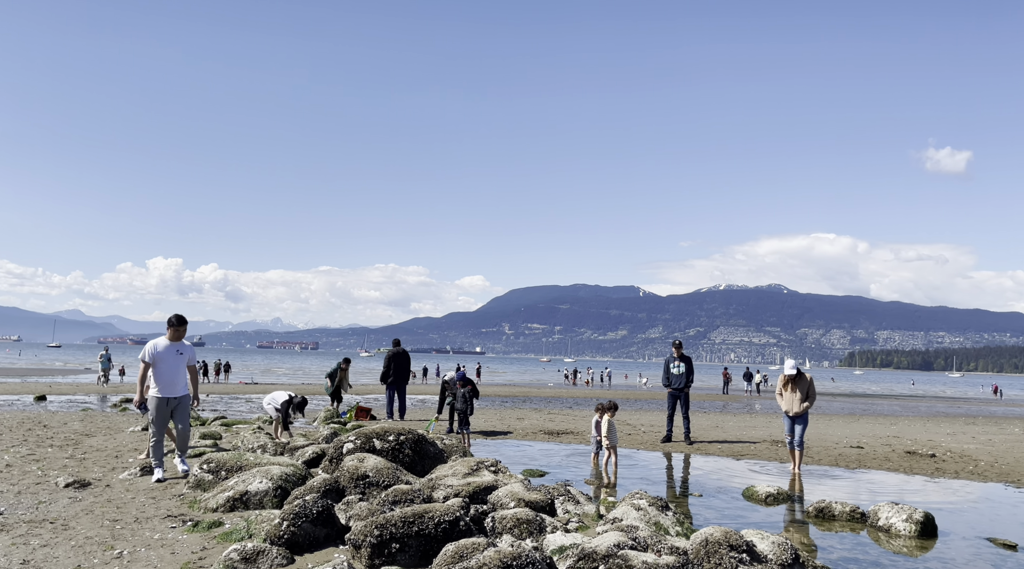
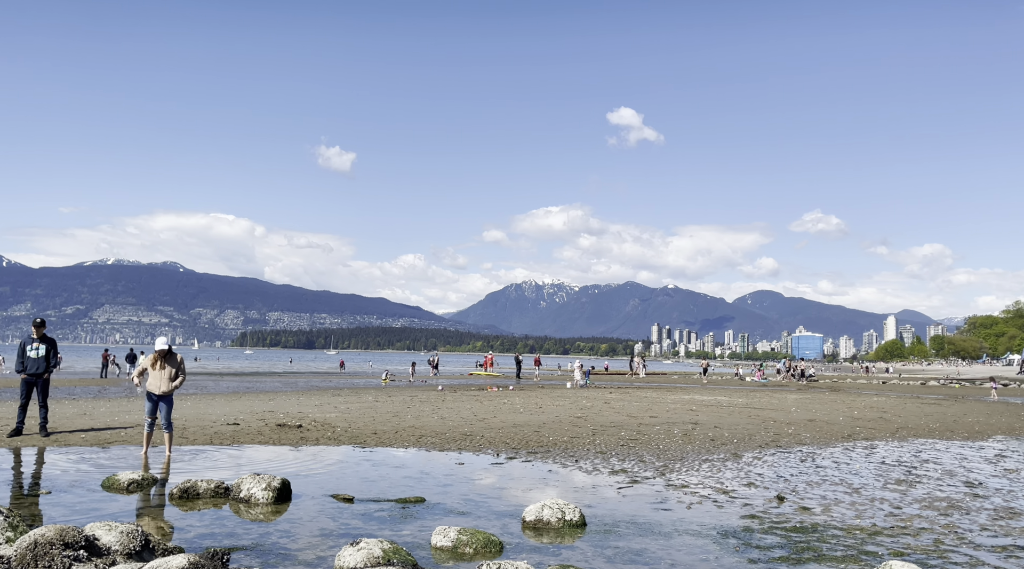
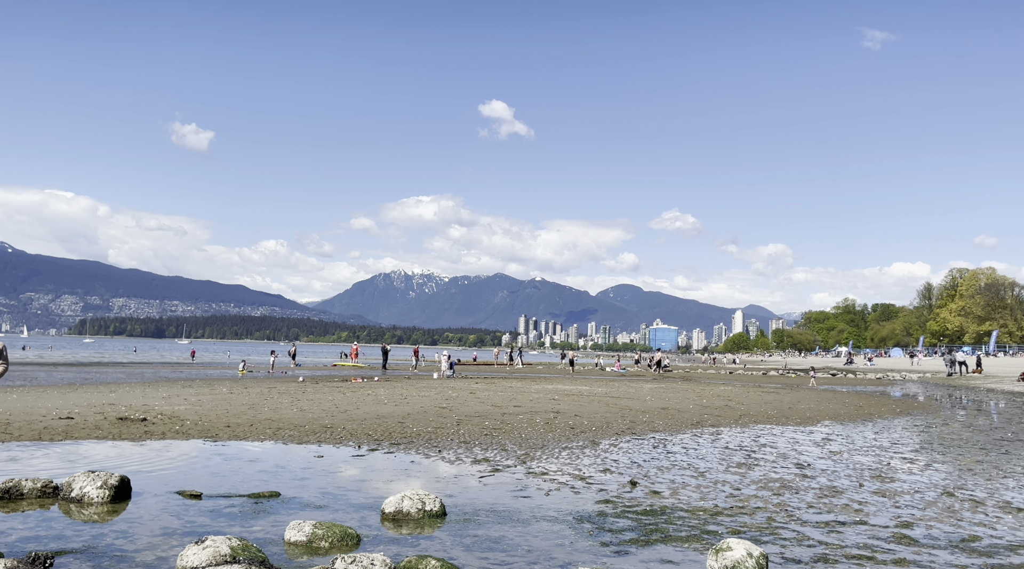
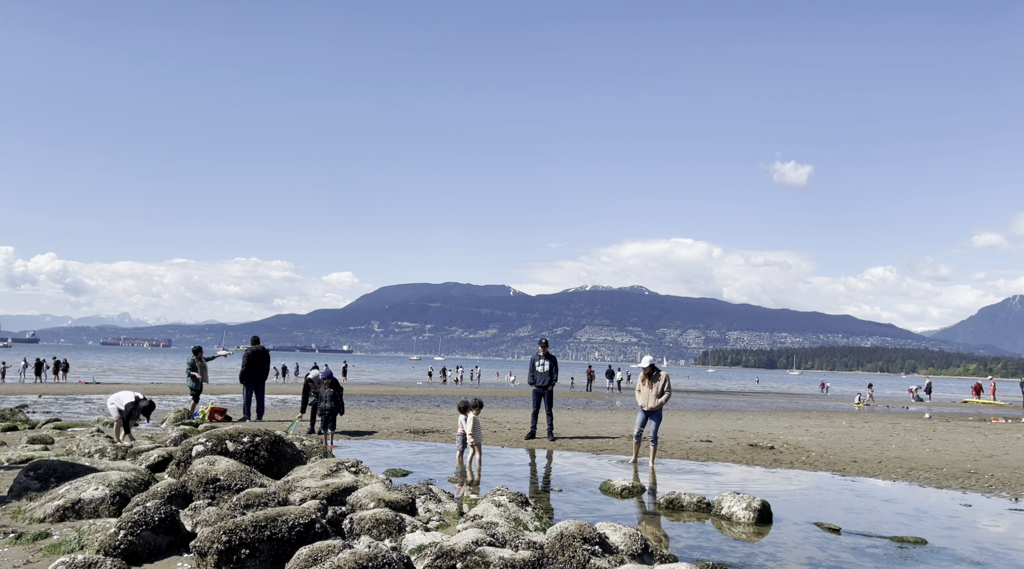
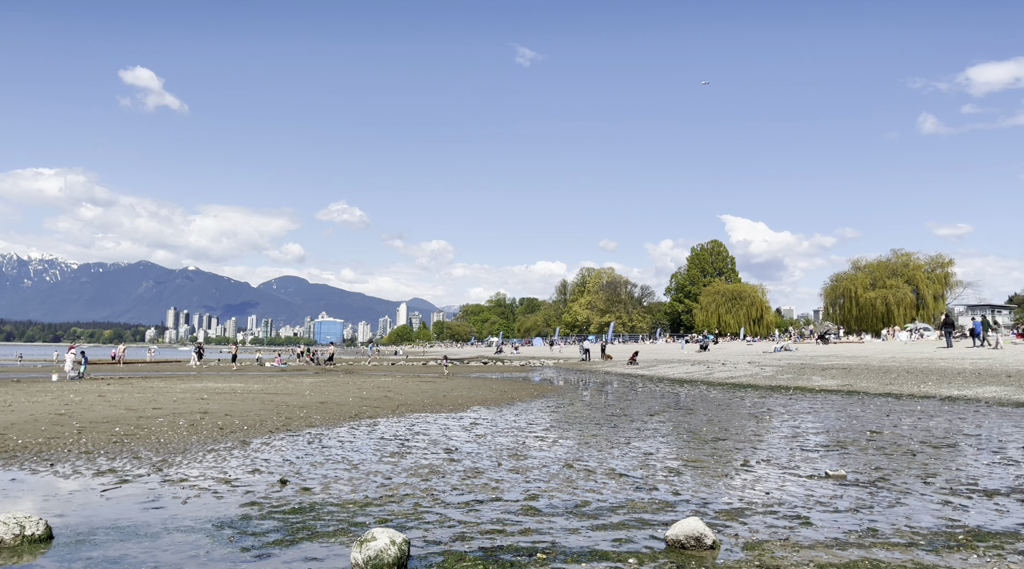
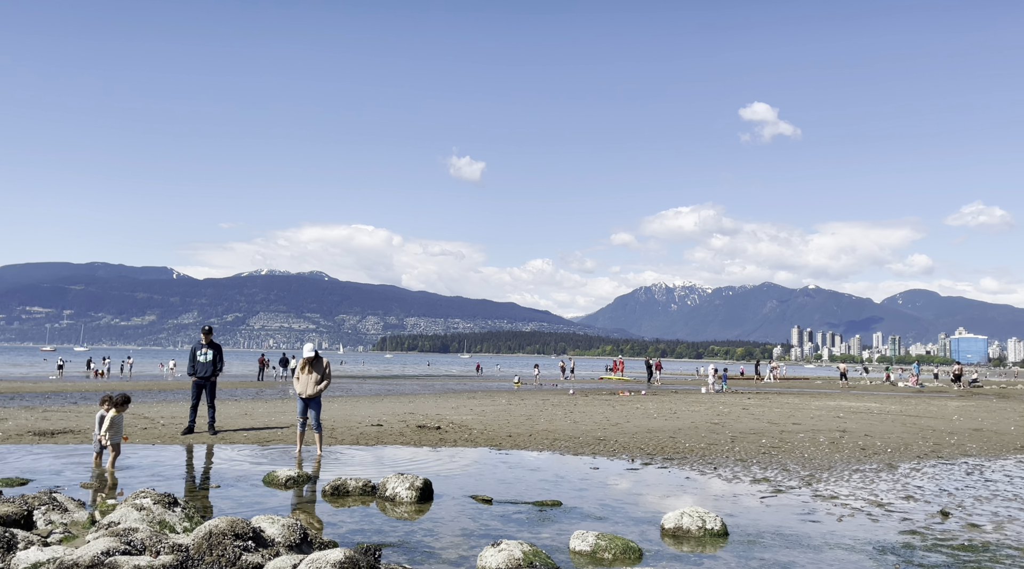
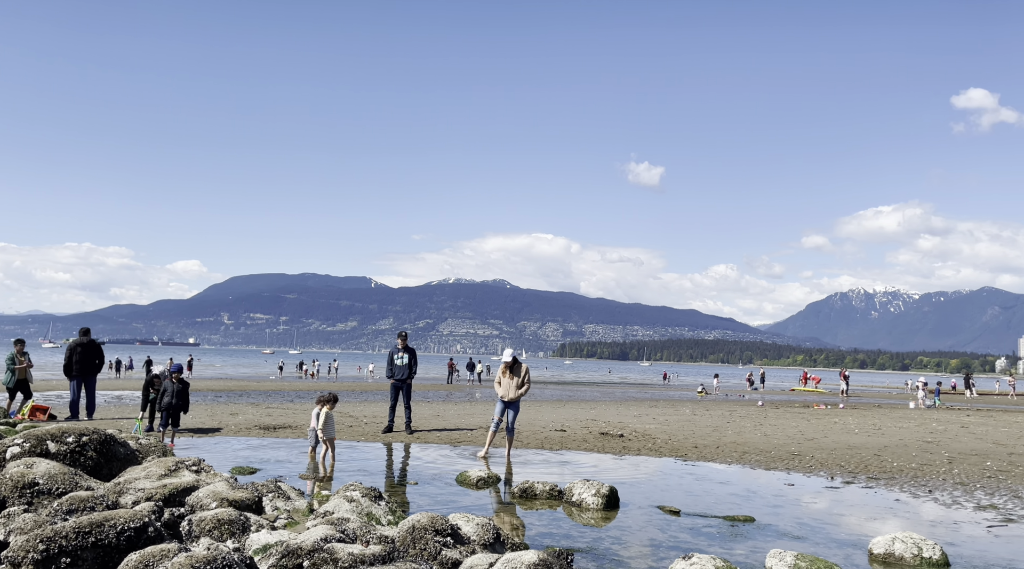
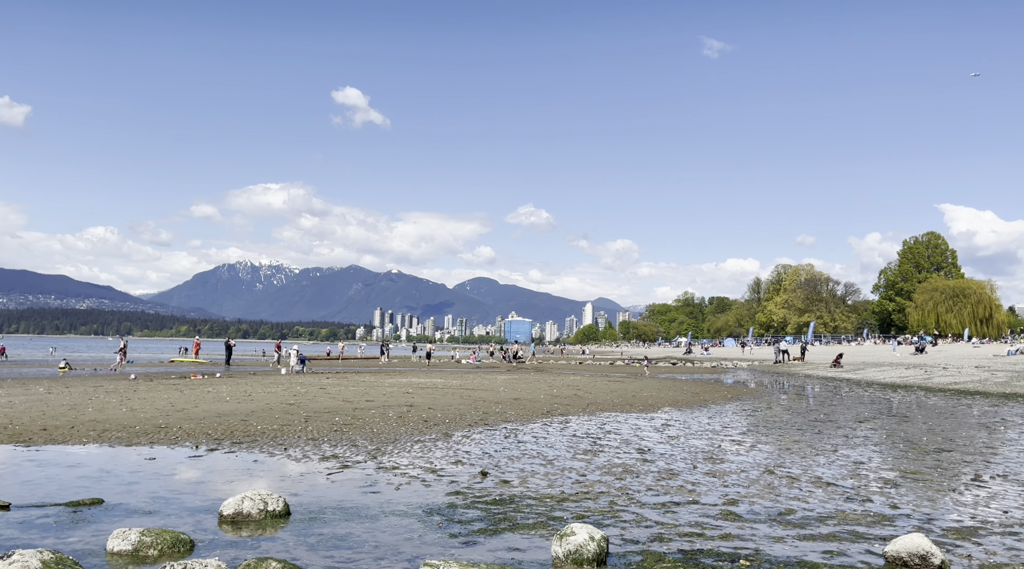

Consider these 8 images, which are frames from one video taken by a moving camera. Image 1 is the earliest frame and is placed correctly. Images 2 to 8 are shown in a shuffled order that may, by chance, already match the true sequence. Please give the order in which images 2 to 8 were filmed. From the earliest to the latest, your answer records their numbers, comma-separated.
4, 7, 6, 2, 3, 8, 5
